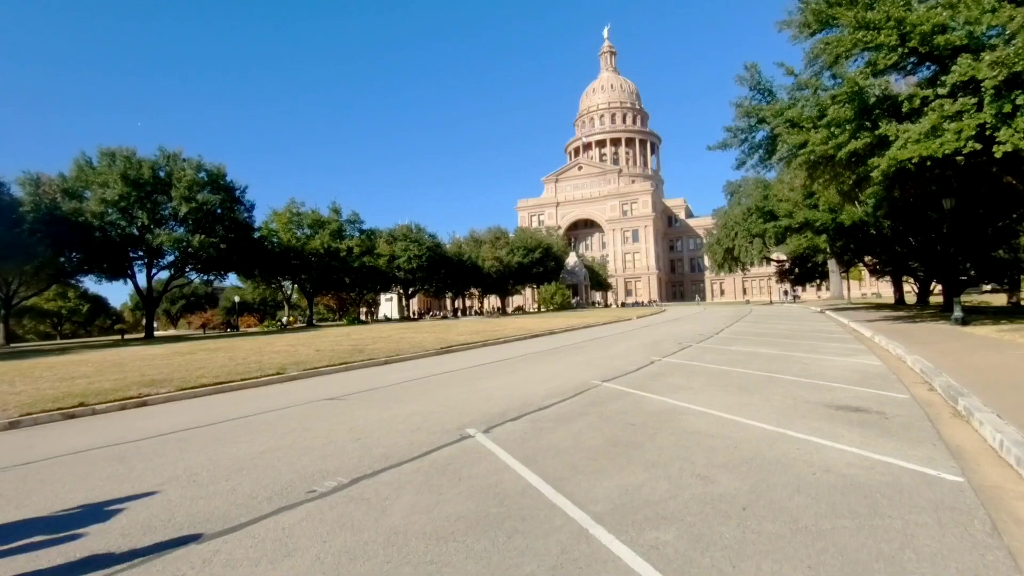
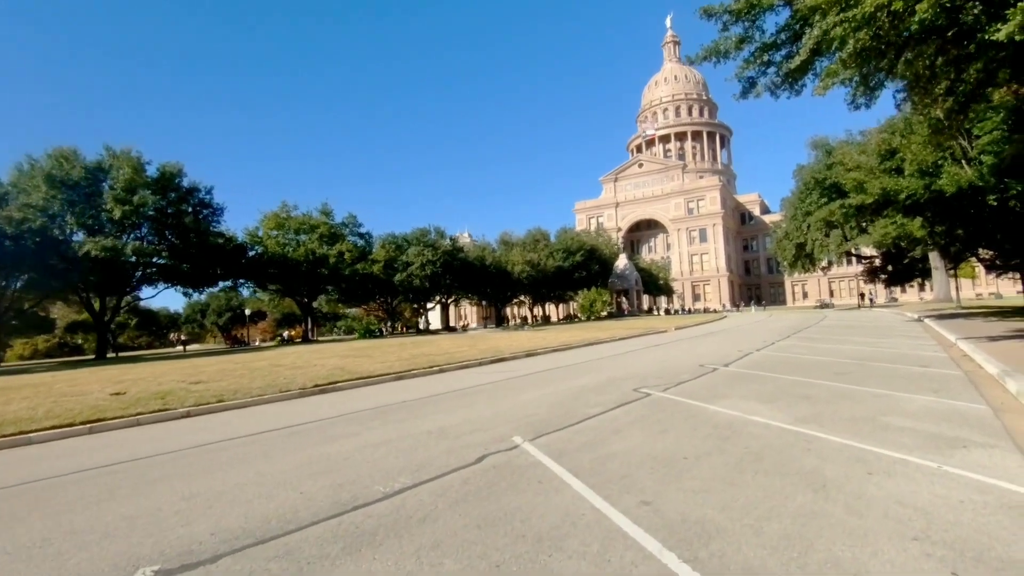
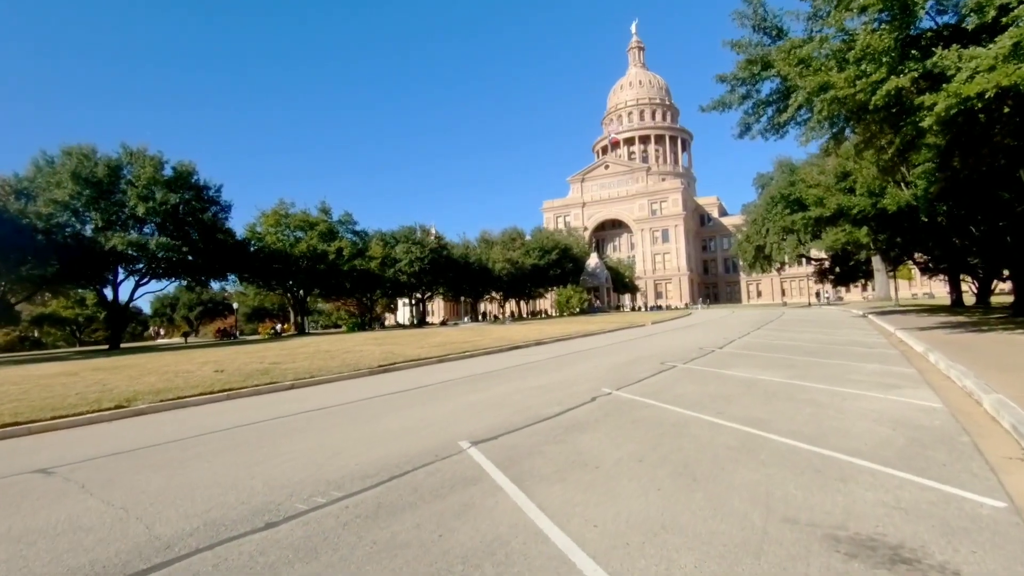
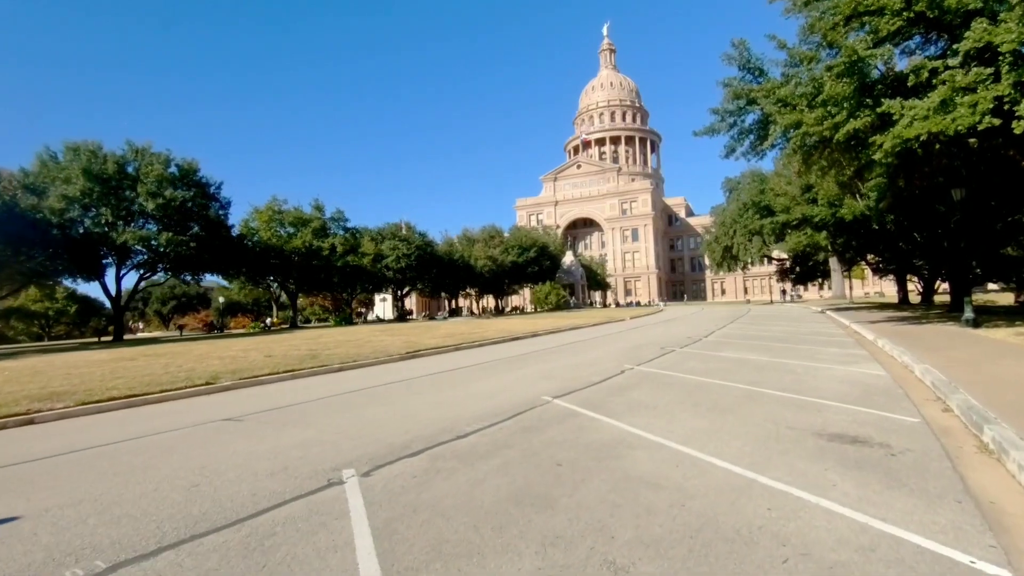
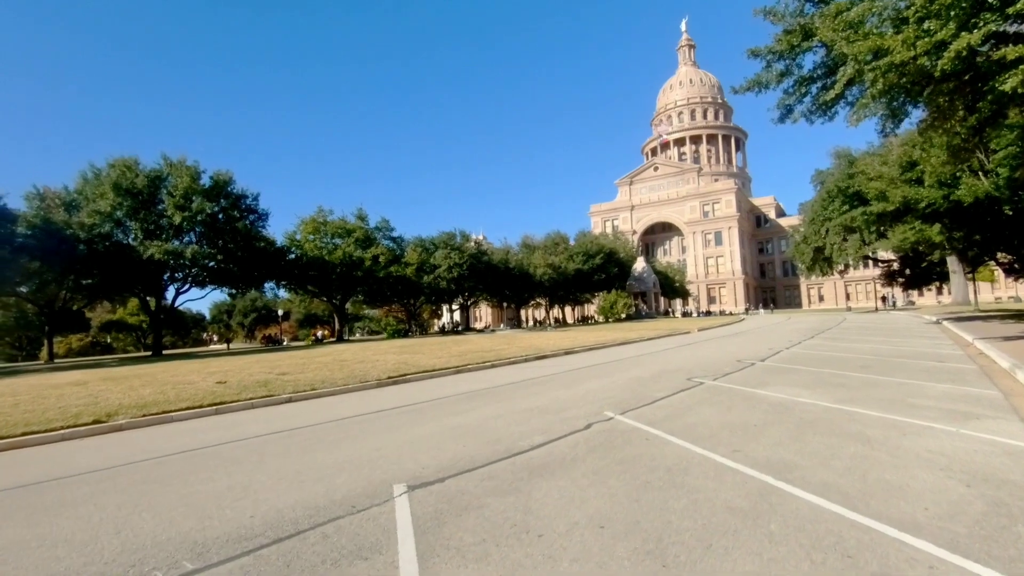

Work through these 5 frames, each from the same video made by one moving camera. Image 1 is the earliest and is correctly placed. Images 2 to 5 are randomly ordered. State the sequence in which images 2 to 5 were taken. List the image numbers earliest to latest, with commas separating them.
4, 3, 5, 2
